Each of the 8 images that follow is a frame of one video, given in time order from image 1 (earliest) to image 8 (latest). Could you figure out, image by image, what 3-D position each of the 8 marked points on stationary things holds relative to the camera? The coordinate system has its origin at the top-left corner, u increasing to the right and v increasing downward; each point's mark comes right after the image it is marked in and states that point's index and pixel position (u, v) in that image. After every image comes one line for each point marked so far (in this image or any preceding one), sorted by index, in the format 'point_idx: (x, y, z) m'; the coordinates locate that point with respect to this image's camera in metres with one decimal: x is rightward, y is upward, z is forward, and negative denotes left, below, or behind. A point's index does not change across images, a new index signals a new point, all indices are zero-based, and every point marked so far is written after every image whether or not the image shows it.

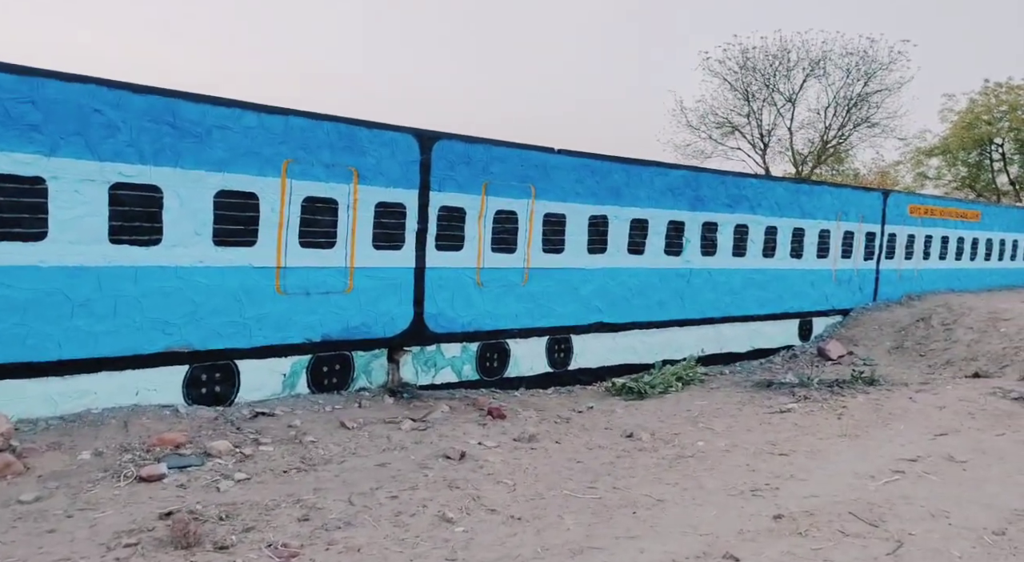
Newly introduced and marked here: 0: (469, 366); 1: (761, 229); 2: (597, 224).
0: (-0.5, -0.9, +8.0) m
1: (+4.2, +0.9, +12.5) m
2: (+1.1, +0.8, +9.6) m
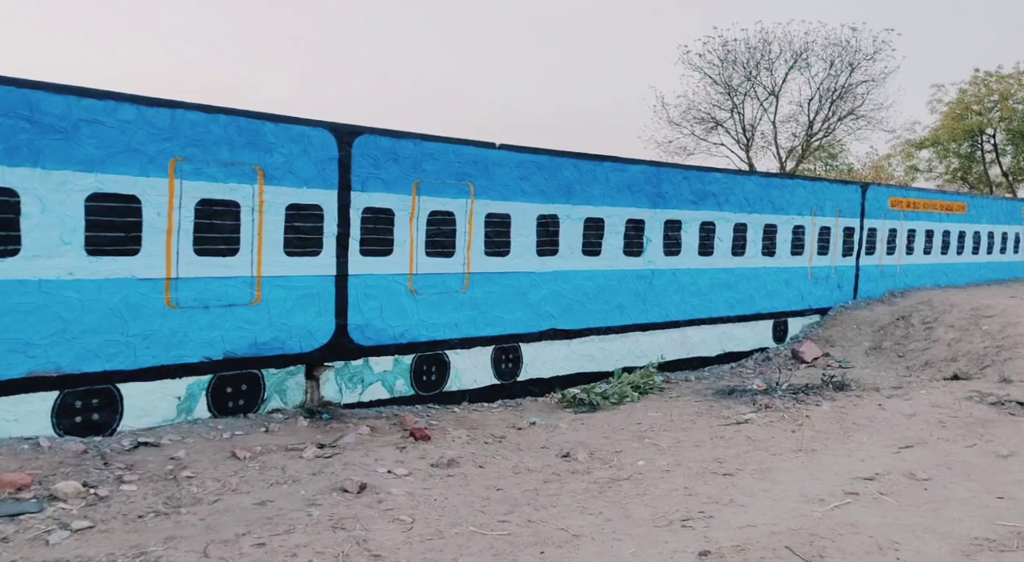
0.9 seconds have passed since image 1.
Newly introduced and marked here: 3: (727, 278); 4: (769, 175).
0: (-1.1, -1.0, +7.4) m
1: (+3.5, +0.9, +12.0) m
2: (+0.4, +0.7, +9.0) m
3: (+3.5, 0.0, +12.1) m
4: (+4.4, +1.9, +12.6) m
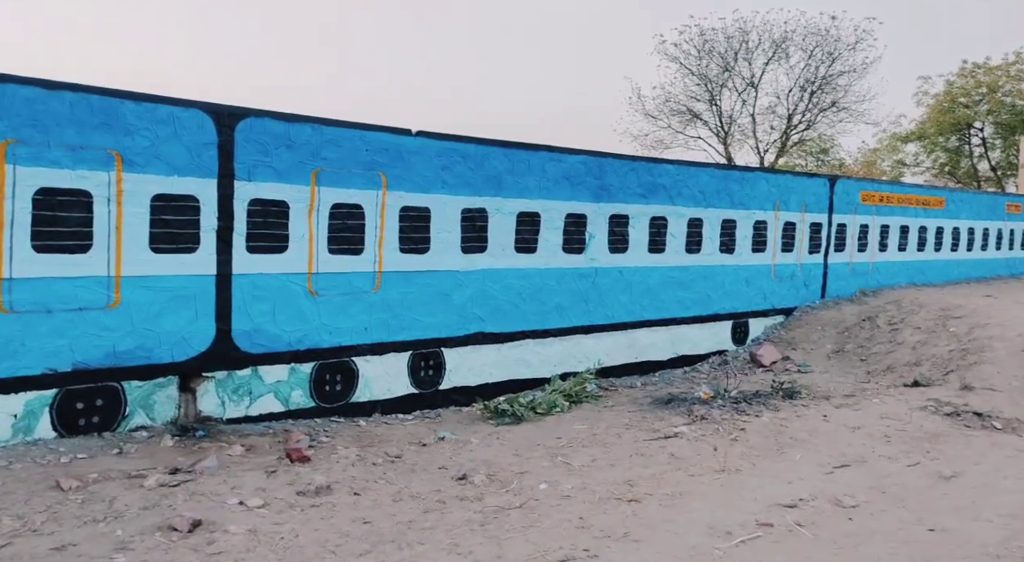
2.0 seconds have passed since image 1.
0: (-2.0, -1.0, +6.8) m
1: (+2.7, +0.9, +11.4) m
2: (-0.4, +0.7, +8.4) m
3: (+2.6, +0.1, +11.4) m
4: (+3.5, +1.9, +12.0) m
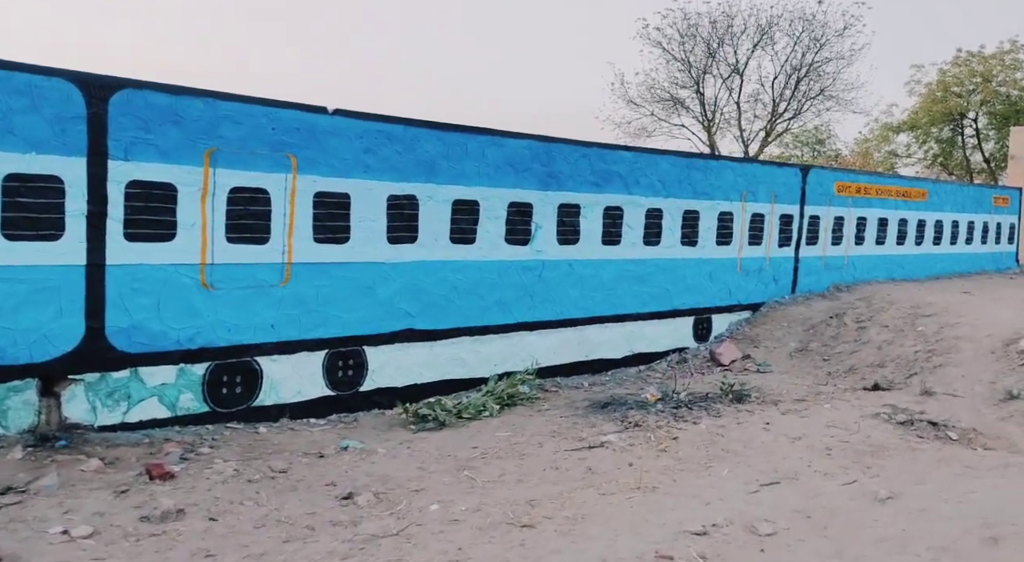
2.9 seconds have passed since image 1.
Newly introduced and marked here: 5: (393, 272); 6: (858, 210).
0: (-2.7, -1.0, +6.3) m
1: (+1.9, +1.0, +10.8) m
2: (-1.2, +0.8, +7.8) m
3: (+1.9, +0.2, +10.9) m
4: (+2.8, +2.0, +11.4) m
5: (-1.3, +0.1, +7.8) m
6: (+7.0, +1.4, +14.8) m
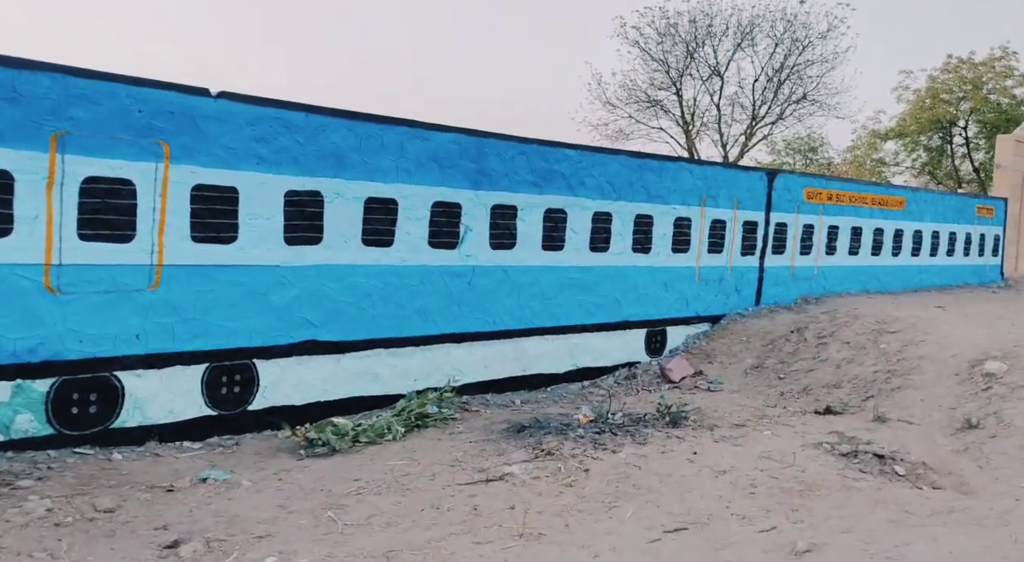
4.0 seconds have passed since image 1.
0: (-3.6, -1.0, +5.5) m
1: (+1.0, +0.9, +10.1) m
2: (-2.1, +0.7, +7.1) m
3: (+1.0, 0.0, +10.2) m
4: (+1.9, +1.8, +10.7) m
5: (-2.1, 0.0, +7.1) m
6: (+6.2, +1.2, +14.2) m
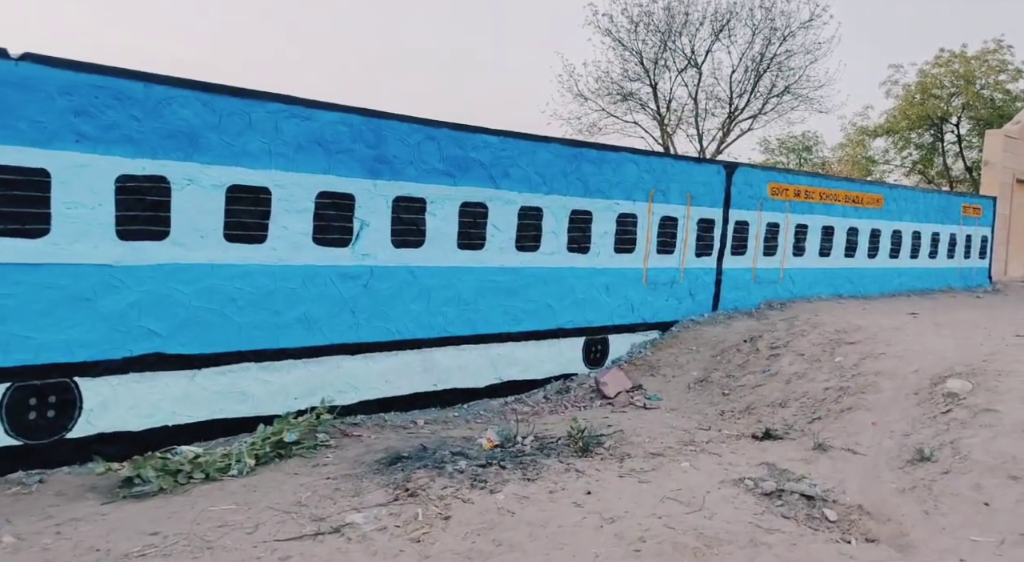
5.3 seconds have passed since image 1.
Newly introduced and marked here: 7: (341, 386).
0: (-4.7, -1.1, +4.5) m
1: (0.0, +0.8, +9.0) m
2: (-3.1, +0.7, +6.0) m
3: (-0.1, 0.0, +9.1) m
4: (+0.9, +1.8, +9.7) m
5: (-3.2, 0.0, +6.1) m
6: (+5.1, +1.2, +13.1) m
7: (-1.8, -1.1, +7.6) m
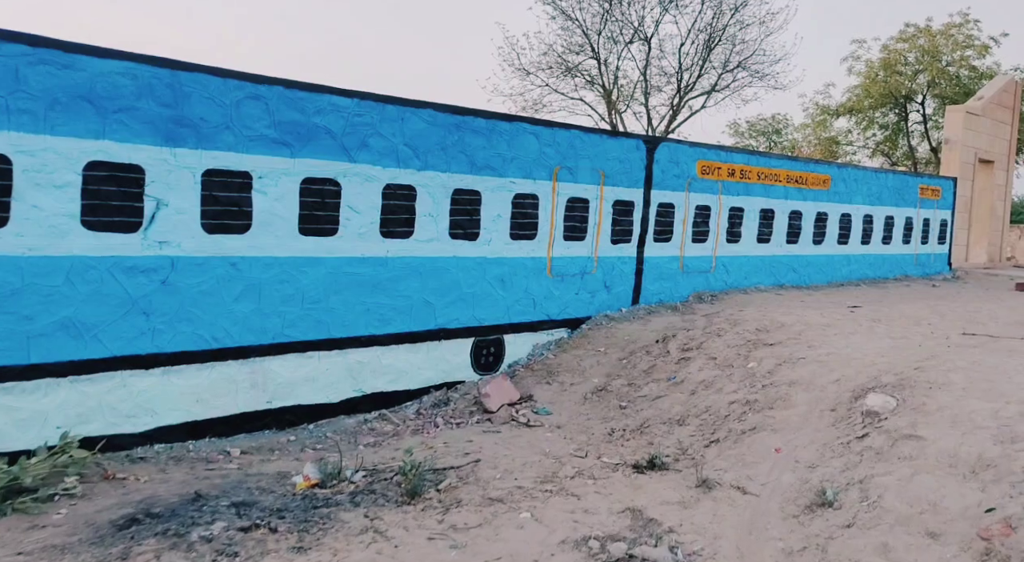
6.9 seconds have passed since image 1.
0: (-6.0, -1.1, +2.9) m
1: (-1.5, +0.9, +7.5) m
2: (-4.5, +0.7, +4.5) m
3: (-1.5, +0.1, +7.7) m
4: (-0.6, +1.9, +8.2) m
5: (-4.5, 0.0, +4.5) m
6: (+3.5, +1.3, +11.8) m
7: (-3.2, -1.1, +6.1) m
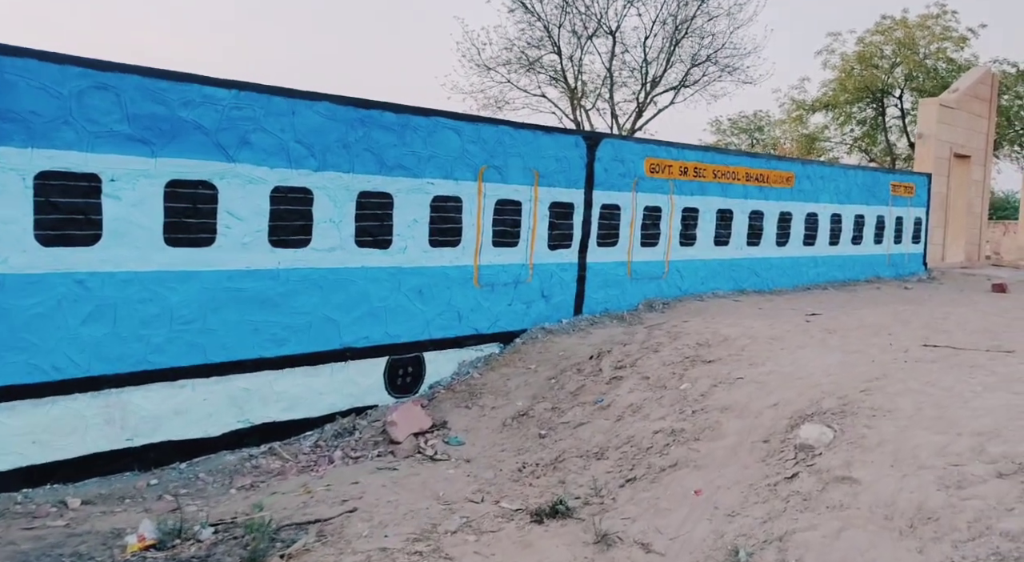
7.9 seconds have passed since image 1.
0: (-6.8, -1.3, +2.0) m
1: (-2.4, +0.8, +6.7) m
2: (-5.3, +0.5, +3.6) m
3: (-2.4, -0.1, +6.8) m
4: (-1.5, +1.7, +7.3) m
5: (-5.4, -0.2, +3.6) m
6: (+2.6, +1.2, +10.9) m
7: (-4.0, -1.2, +5.2) m
